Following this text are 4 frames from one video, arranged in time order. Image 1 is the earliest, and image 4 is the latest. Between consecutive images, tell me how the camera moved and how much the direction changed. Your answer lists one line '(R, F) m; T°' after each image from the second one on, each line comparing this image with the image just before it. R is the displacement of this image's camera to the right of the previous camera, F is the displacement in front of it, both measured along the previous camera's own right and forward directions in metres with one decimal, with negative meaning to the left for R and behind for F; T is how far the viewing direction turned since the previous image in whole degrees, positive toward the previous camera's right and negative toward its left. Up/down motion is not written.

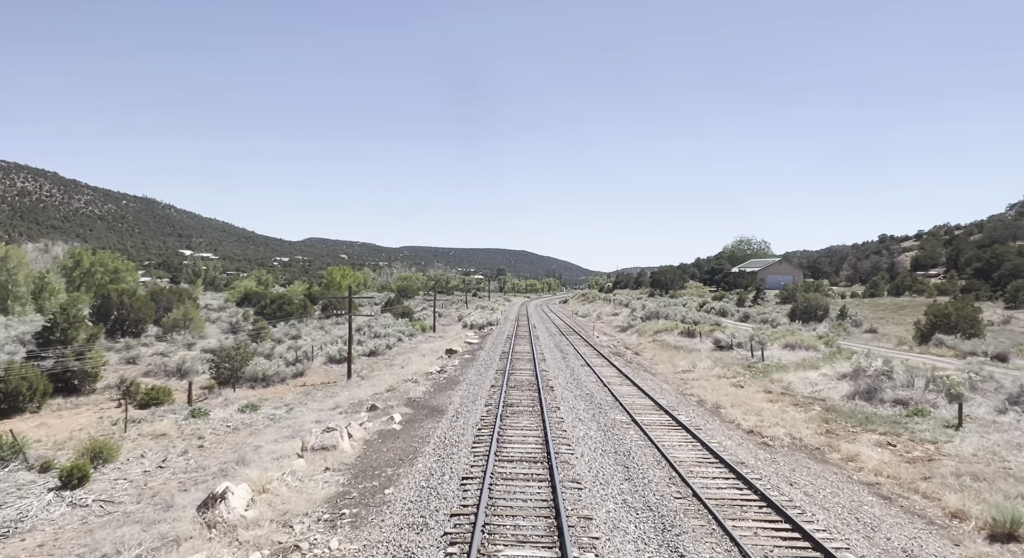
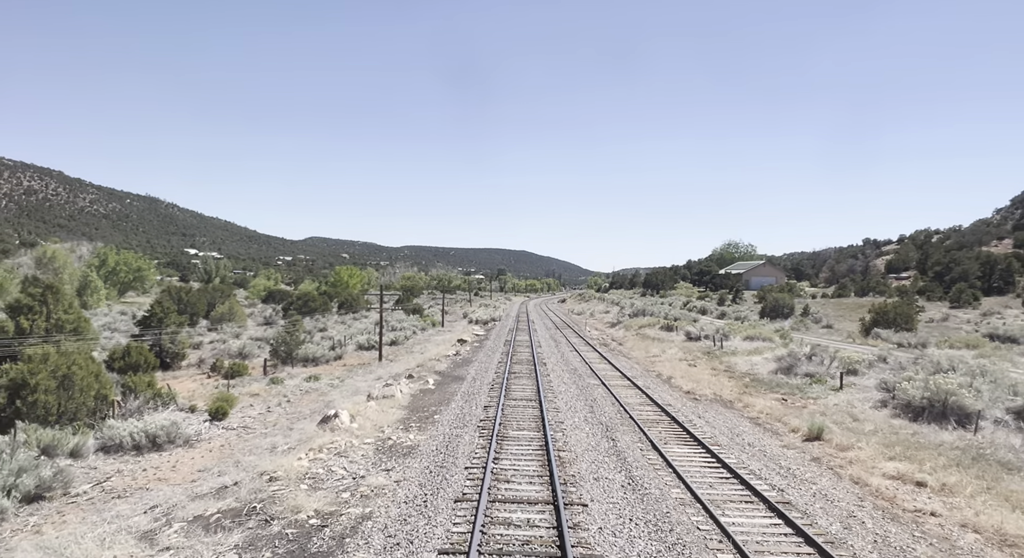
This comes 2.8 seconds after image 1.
(-0.1, -7.1) m; 0°
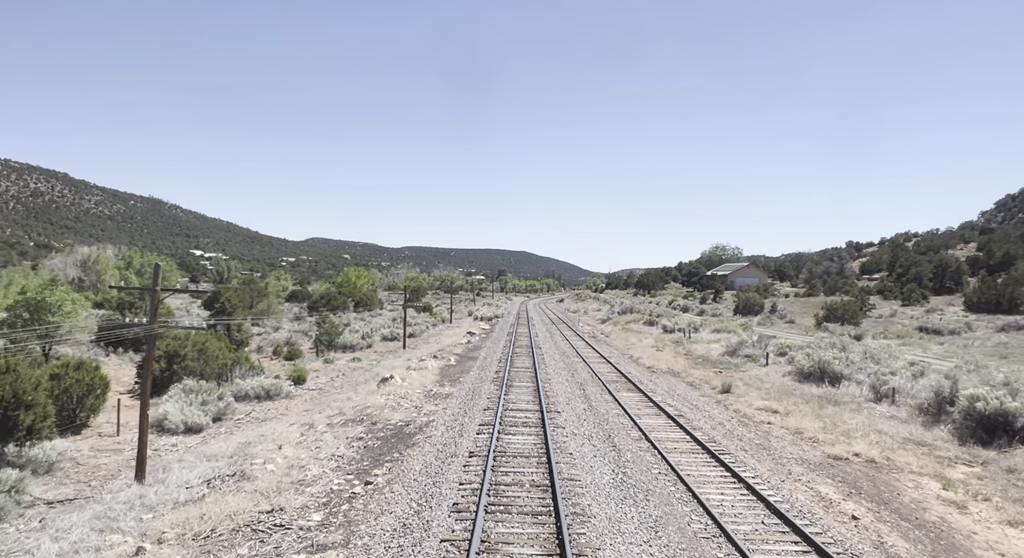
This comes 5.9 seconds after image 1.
(-0.1, -8.0) m; 0°
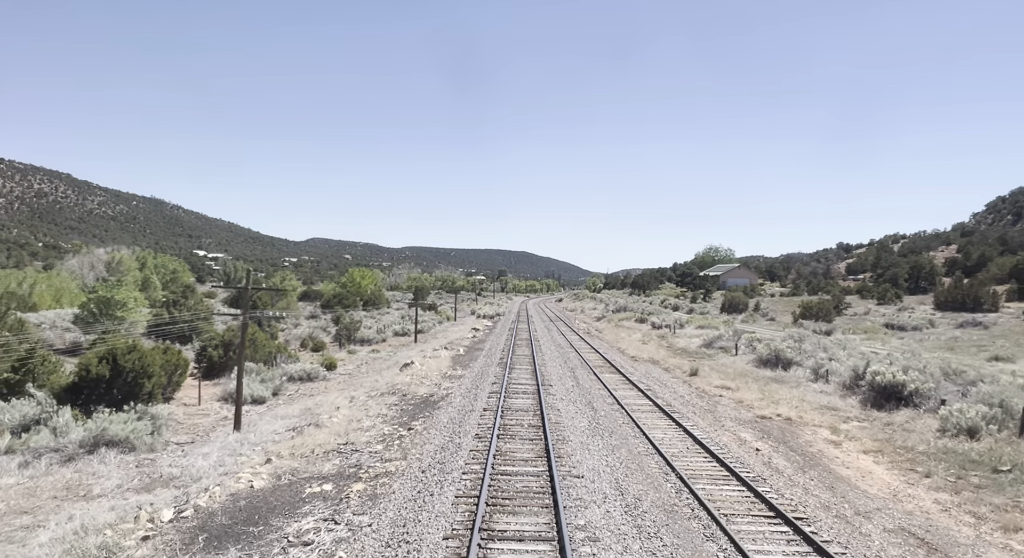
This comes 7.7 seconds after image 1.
(-0.1, -4.9) m; 0°
